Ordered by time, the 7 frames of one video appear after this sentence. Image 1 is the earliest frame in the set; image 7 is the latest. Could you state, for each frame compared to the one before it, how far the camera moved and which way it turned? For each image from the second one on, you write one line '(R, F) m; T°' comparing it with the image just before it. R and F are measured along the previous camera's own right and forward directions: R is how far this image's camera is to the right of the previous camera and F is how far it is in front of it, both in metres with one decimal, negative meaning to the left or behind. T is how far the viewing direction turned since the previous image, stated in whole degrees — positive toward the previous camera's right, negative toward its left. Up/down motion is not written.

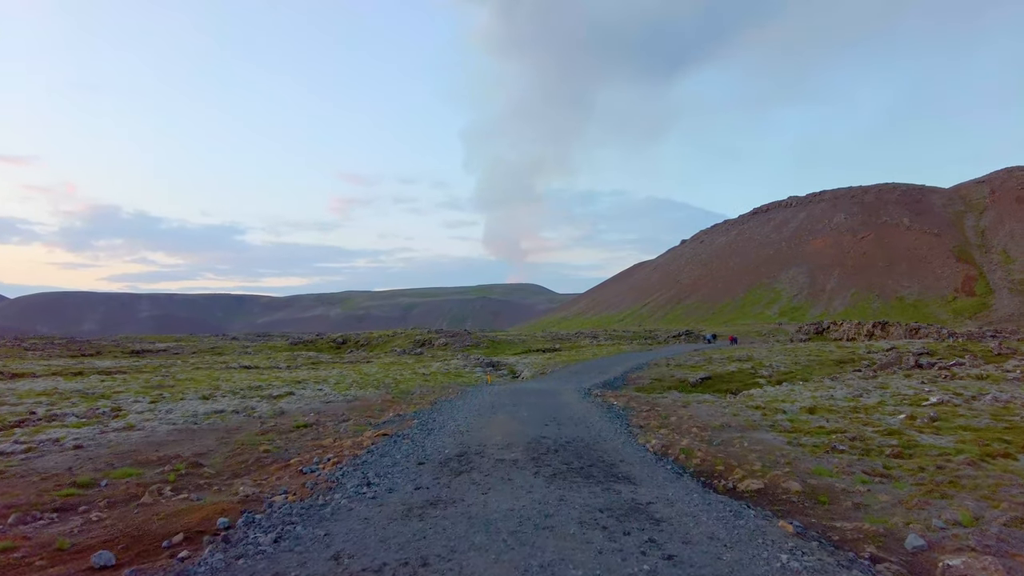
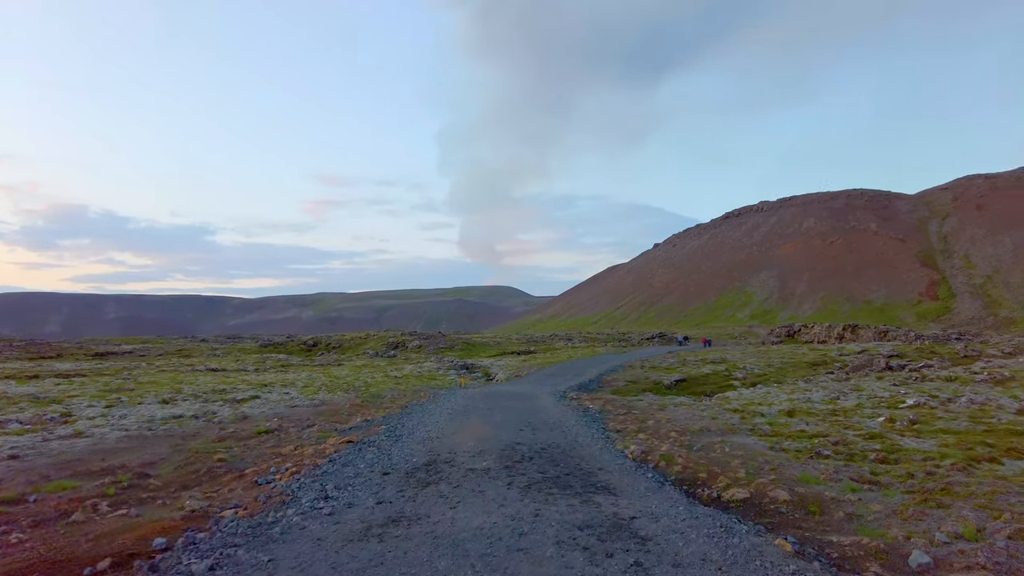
(0.0, +0.8) m; +2°
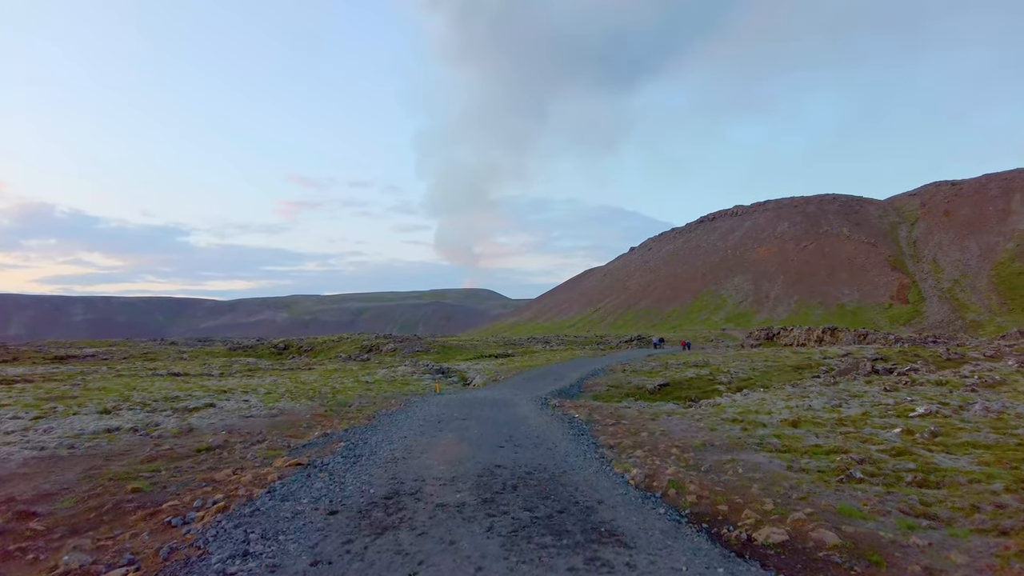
(-0.1, +2.4) m; +2°
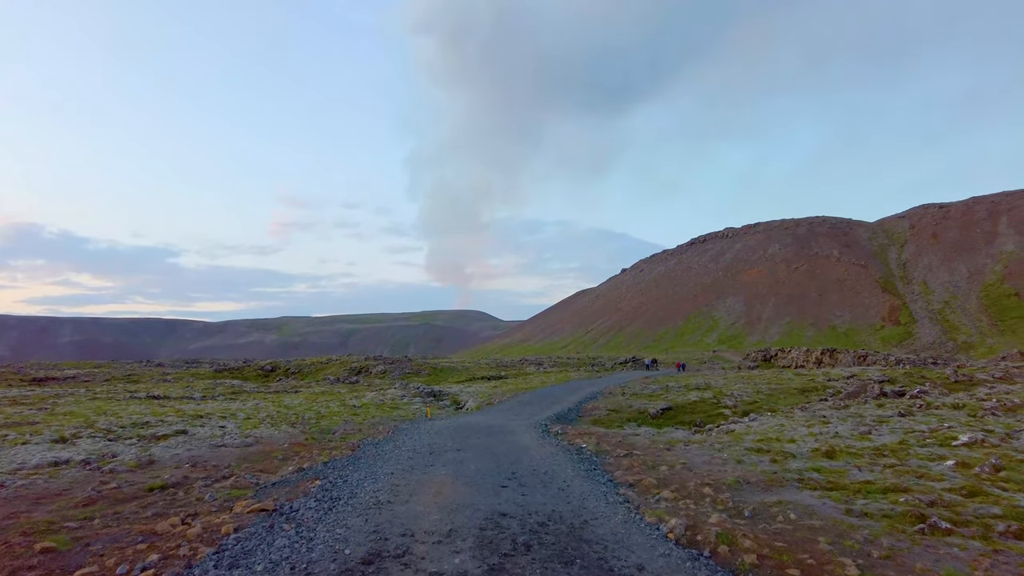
(-0.3, +2.2) m; +1°
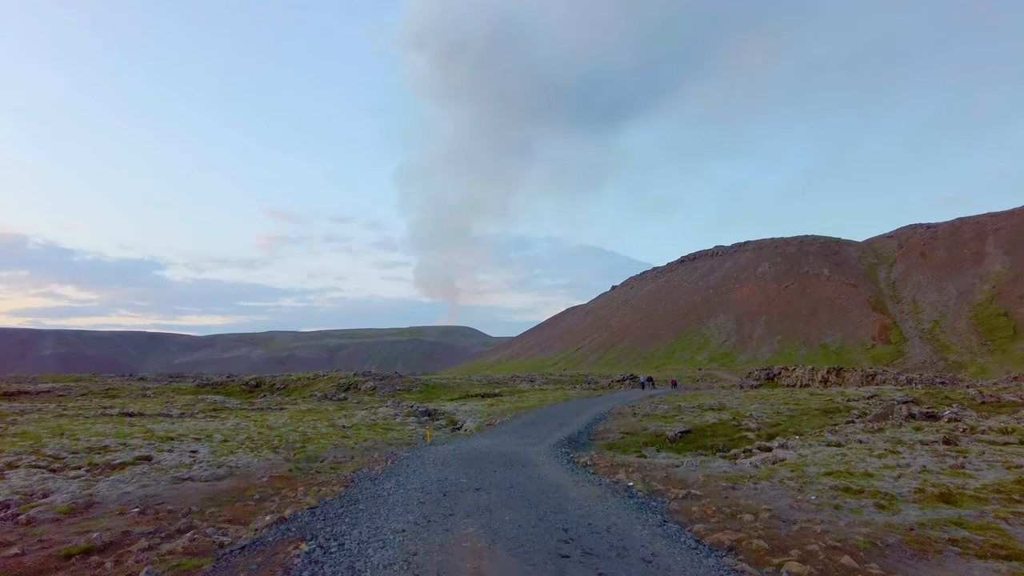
(-1.2, +3.9) m; +1°
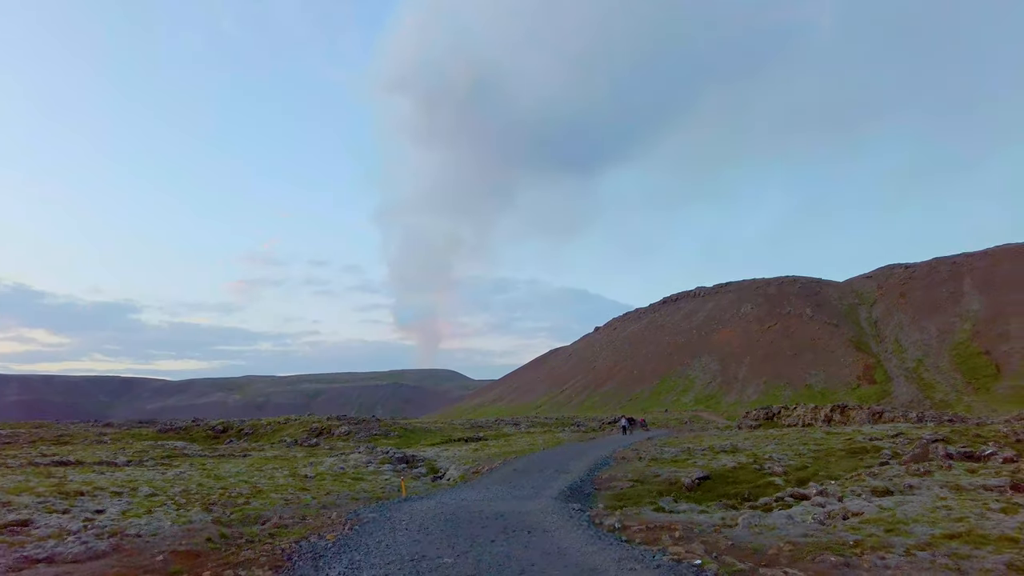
(-0.5, +5.8) m; +2°
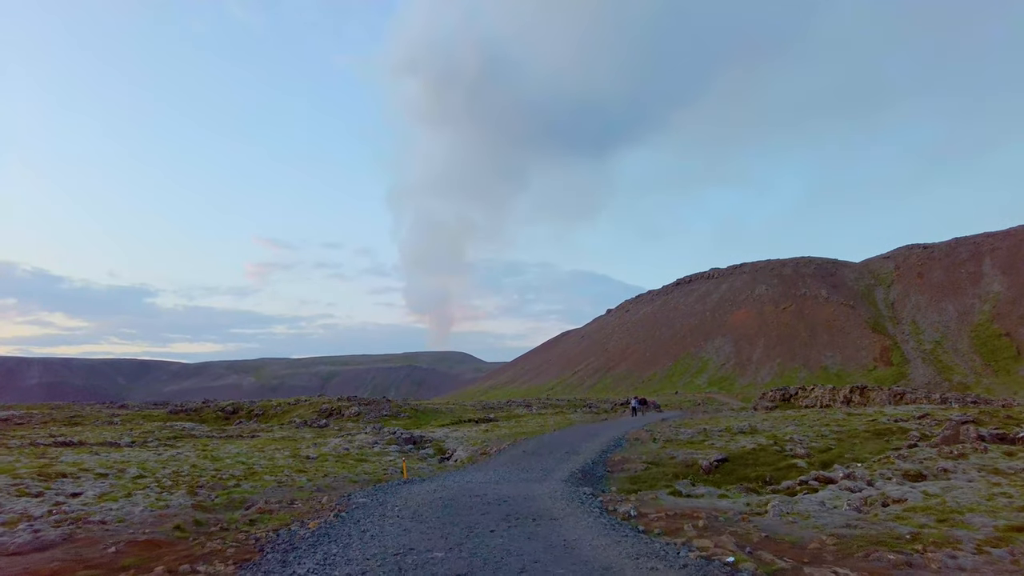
(+0.2, +2.0) m; -1°
